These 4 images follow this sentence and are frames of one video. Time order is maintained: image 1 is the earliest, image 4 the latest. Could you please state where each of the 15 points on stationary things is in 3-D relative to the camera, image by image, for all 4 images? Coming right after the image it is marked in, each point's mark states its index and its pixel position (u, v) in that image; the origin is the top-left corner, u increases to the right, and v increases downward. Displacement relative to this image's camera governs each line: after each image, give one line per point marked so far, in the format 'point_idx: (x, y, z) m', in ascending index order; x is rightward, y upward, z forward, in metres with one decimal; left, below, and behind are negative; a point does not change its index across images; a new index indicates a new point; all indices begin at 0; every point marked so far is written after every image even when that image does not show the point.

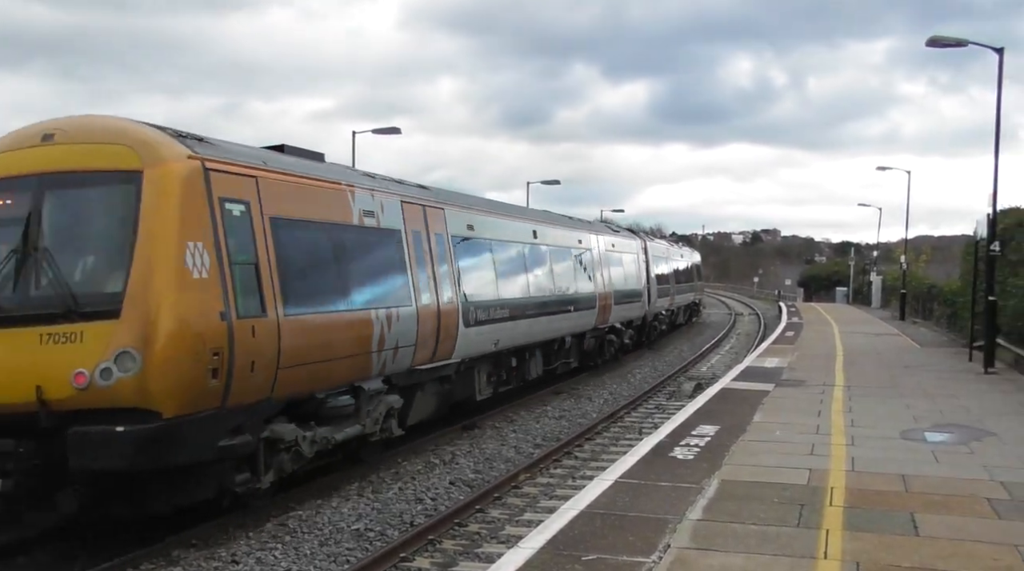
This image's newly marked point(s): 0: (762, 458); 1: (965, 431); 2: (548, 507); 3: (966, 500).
0: (+3.1, -2.1, +18.0) m
1: (+6.1, -2.0, +19.2) m
2: (+0.4, -2.7, +17.6) m
3: (+5.4, -2.5, +17.1) m
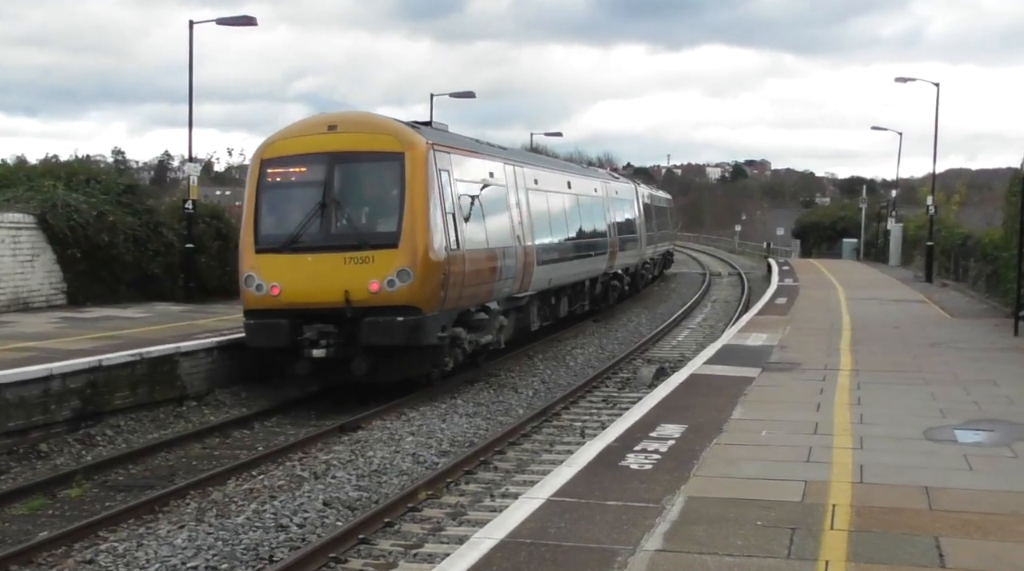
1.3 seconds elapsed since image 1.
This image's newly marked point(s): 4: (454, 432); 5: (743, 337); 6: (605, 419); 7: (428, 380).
0: (+2.2, -1.7, +13.4) m
1: (+5.1, -1.5, +14.7) m
2: (-0.5, -2.3, +12.9) m
3: (+4.5, -2.1, +12.6) m
4: (-0.6, -1.6, +14.6) m
5: (+3.1, -0.8, +18.9) m
6: (+1.0, -1.5, +15.3) m
7: (-1.2, -1.3, +18.7) m
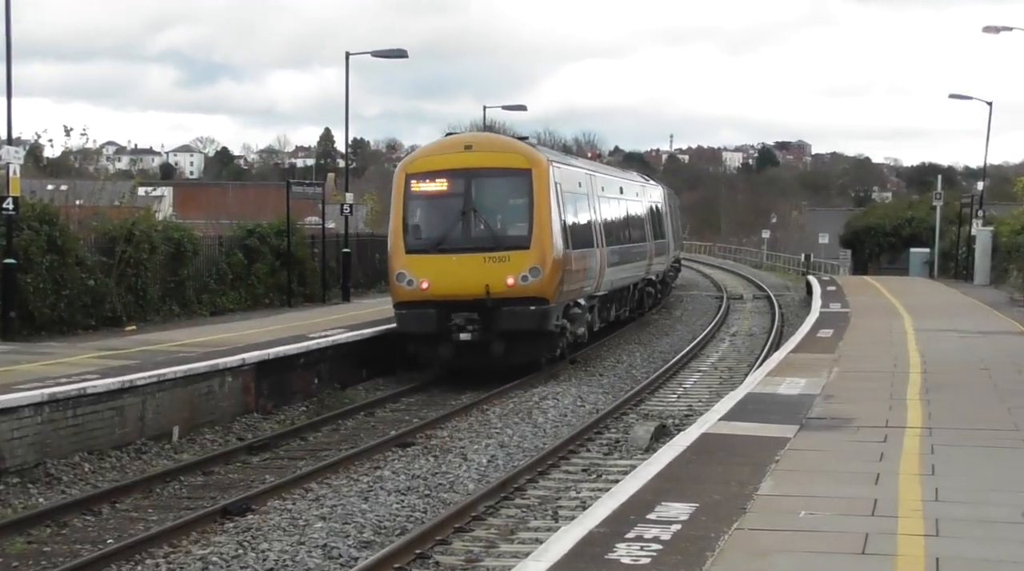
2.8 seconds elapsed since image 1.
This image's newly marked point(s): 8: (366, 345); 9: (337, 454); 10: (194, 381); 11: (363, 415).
0: (+1.8, -1.9, +9.6) m
1: (+4.7, -1.6, +10.9) m
2: (-0.9, -2.5, +9.1) m
3: (+4.1, -2.3, +8.9) m
4: (-0.9, -1.8, +10.8) m
5: (+2.8, -1.0, +15.2) m
6: (+0.6, -1.7, +11.5) m
7: (-1.6, -1.5, +14.9) m
8: (-1.9, -0.7, +19.1) m
9: (-1.7, -1.6, +13.5) m
10: (-3.4, -1.0, +15.1) m
11: (-1.7, -1.4, +16.1) m
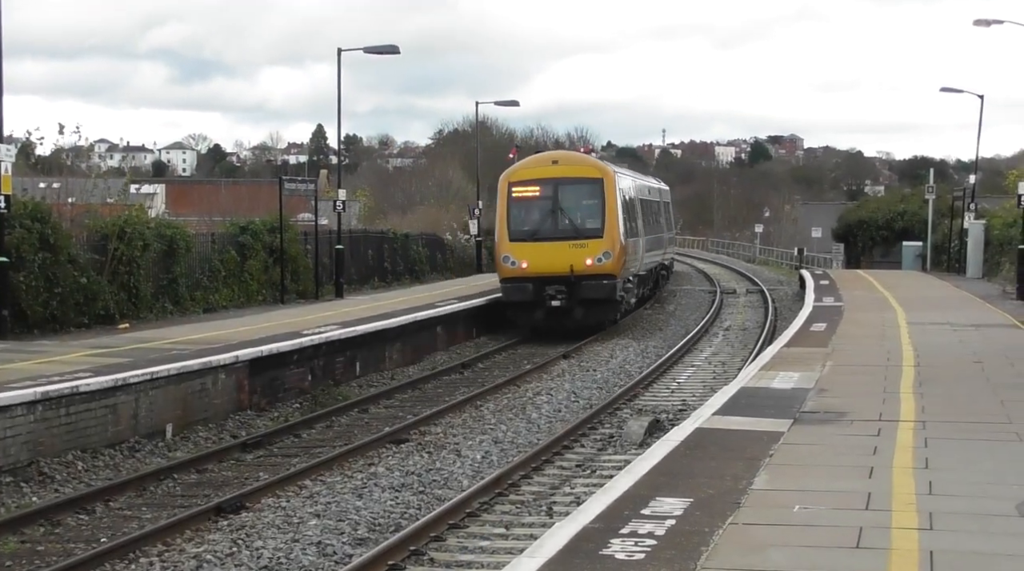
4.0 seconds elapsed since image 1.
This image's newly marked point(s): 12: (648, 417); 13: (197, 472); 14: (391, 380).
0: (+1.7, -1.9, +9.6) m
1: (+4.6, -1.6, +10.9) m
2: (-0.9, -2.5, +9.1) m
3: (+4.1, -2.3, +8.9) m
4: (-1.0, -1.8, +10.8) m
5: (+2.7, -1.0, +15.2) m
6: (+0.6, -1.6, +11.5) m
7: (-1.7, -1.5, +14.9) m
8: (-2.0, -0.7, +19.1) m
9: (-1.7, -1.6, +13.5) m
10: (-3.4, -1.0, +15.1) m
11: (-1.7, -1.4, +16.1) m
12: (+1.4, -1.3, +14.3) m
13: (-2.8, -1.7, +12.9) m
14: (-1.6, -1.3, +19.1) m
